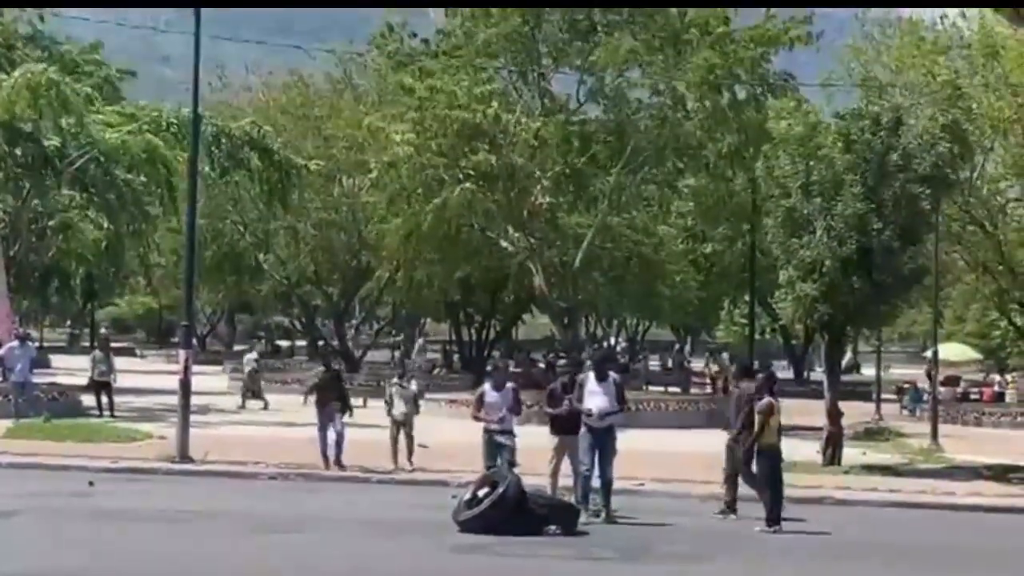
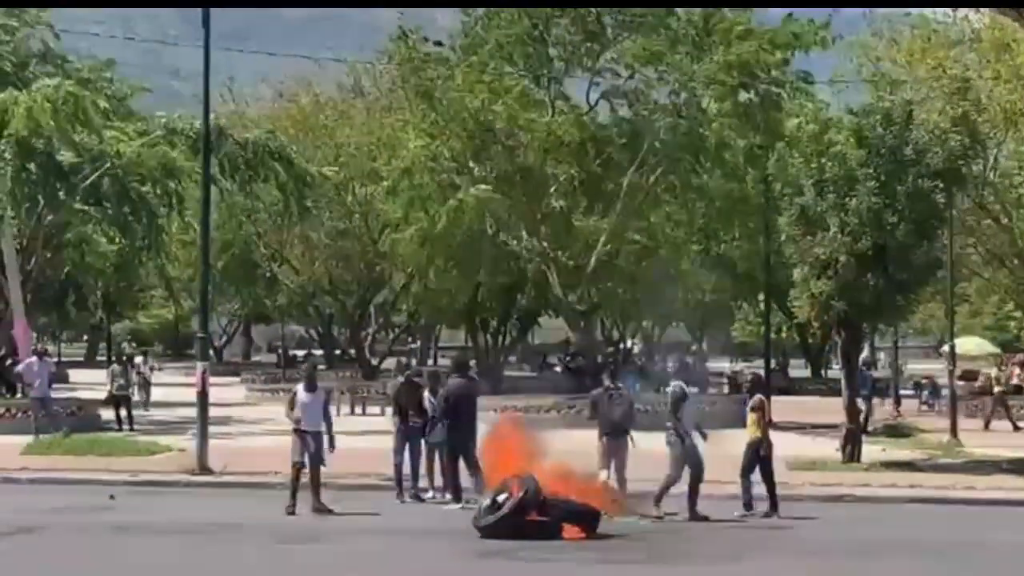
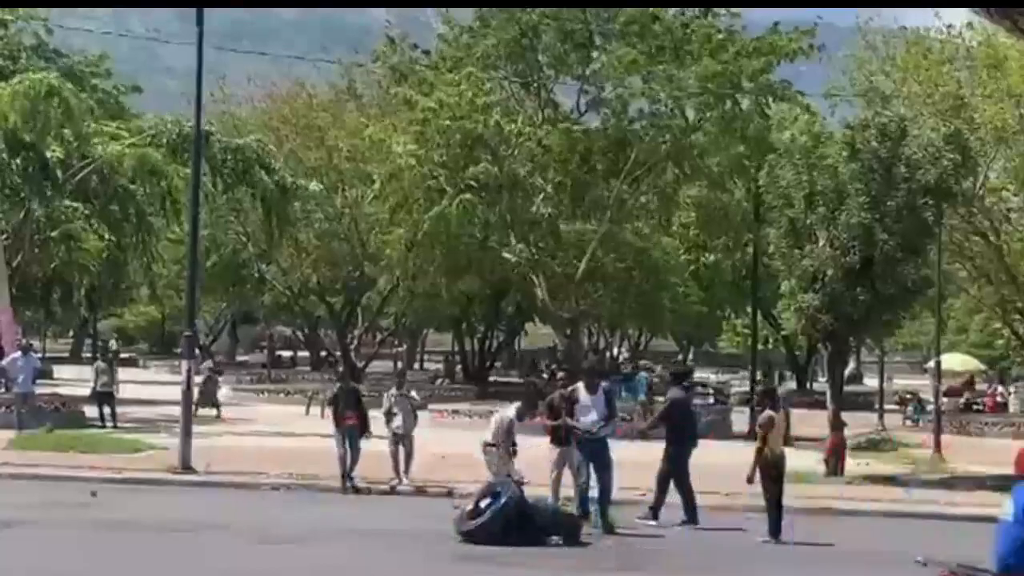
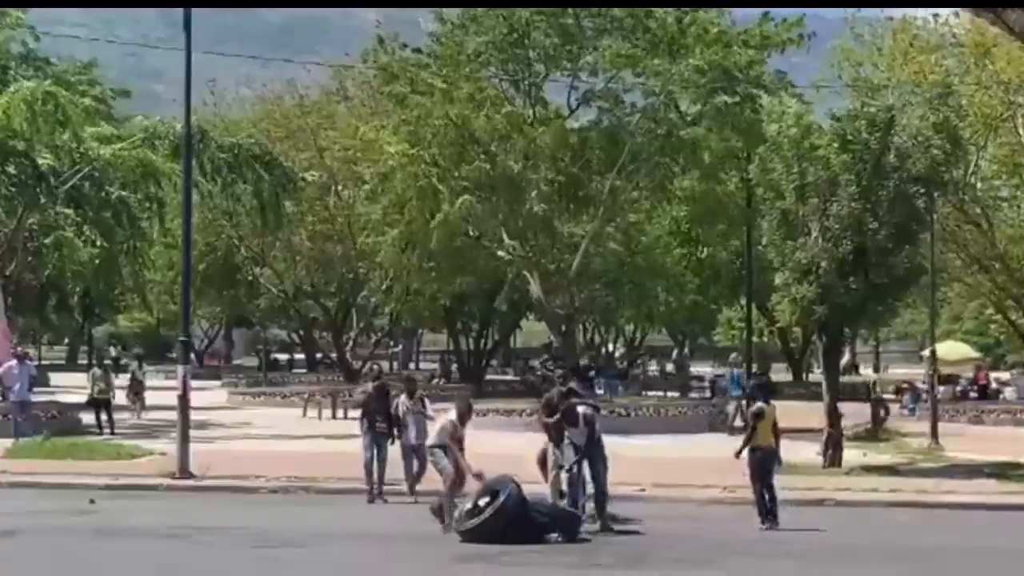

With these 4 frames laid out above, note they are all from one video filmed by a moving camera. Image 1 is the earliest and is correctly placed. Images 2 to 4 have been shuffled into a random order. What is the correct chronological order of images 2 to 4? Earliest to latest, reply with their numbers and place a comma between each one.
3, 4, 2
